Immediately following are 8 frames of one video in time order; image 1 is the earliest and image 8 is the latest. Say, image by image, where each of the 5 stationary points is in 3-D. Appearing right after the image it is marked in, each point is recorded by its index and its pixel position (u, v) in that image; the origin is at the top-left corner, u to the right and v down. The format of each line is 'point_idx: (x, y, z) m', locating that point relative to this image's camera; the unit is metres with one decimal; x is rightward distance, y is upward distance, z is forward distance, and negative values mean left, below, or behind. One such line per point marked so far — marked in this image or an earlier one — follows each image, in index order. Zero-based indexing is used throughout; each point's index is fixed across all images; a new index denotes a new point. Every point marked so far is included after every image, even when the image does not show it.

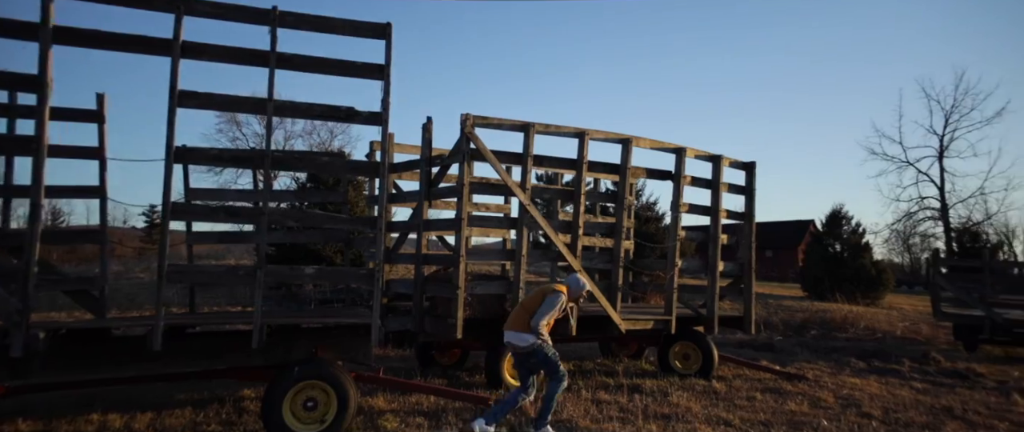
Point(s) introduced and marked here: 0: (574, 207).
0: (+0.9, +0.1, +8.2) m
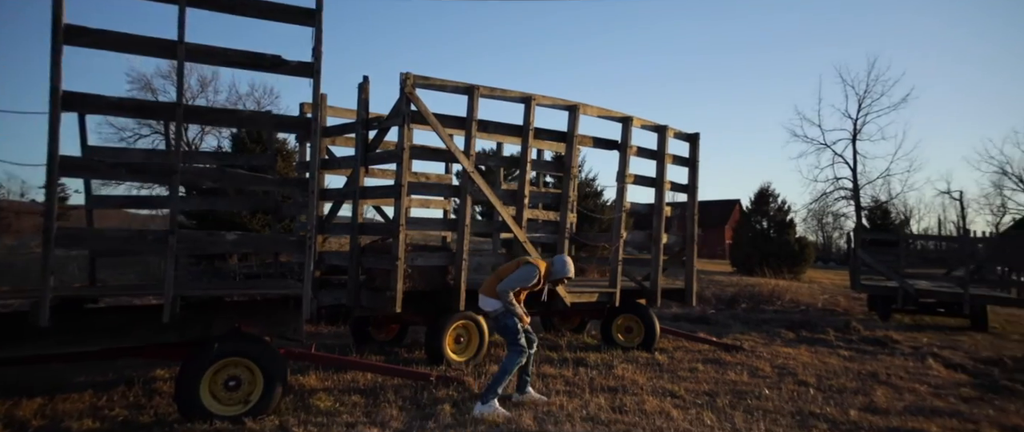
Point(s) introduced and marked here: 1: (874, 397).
0: (+0.1, +0.5, +7.9) m
1: (+3.8, -1.9, +6.4) m
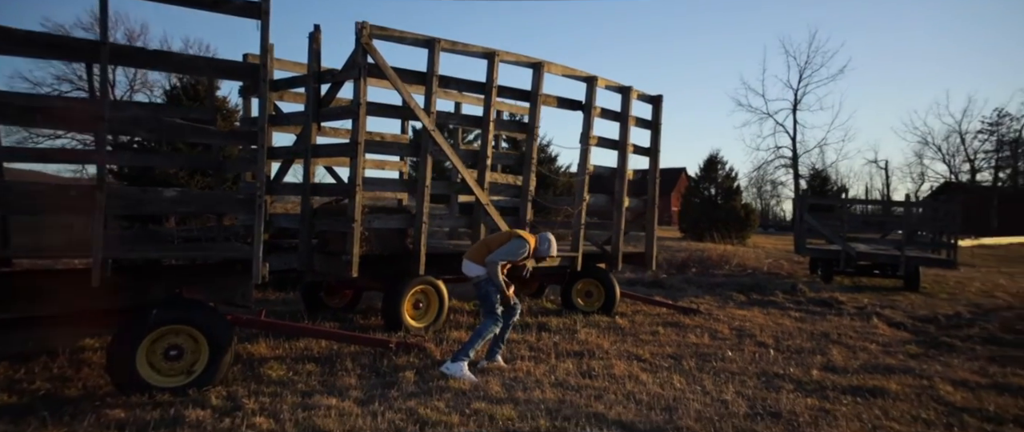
0: (-0.4, +1.0, +7.6) m
1: (+3.4, -1.5, +6.6) m
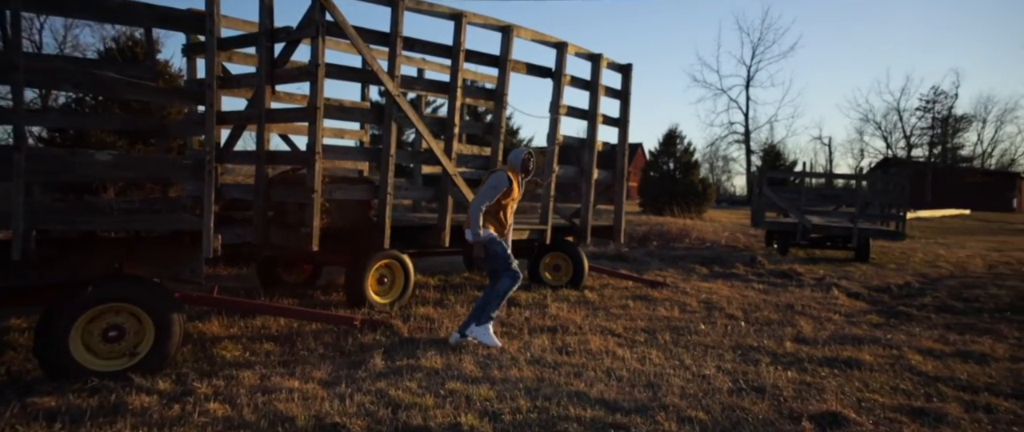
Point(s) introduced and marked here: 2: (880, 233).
0: (-0.7, +1.3, +7.2) m
1: (+3.1, -1.2, +6.6) m
2: (+9.0, -0.4, +14.9) m
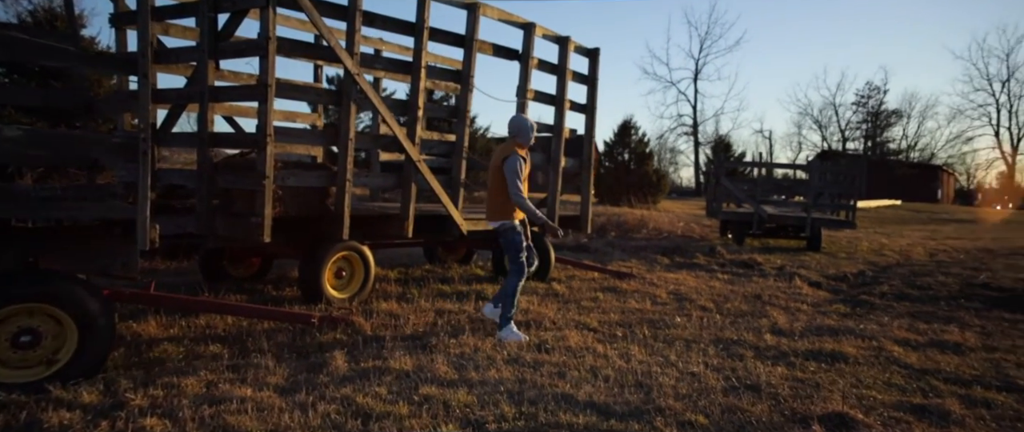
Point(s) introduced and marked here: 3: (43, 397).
0: (-1.1, +1.5, +6.8) m
1: (+2.8, -1.1, +6.5) m
2: (+7.9, -0.2, +15.3) m
3: (-2.6, -1.0, +3.4) m
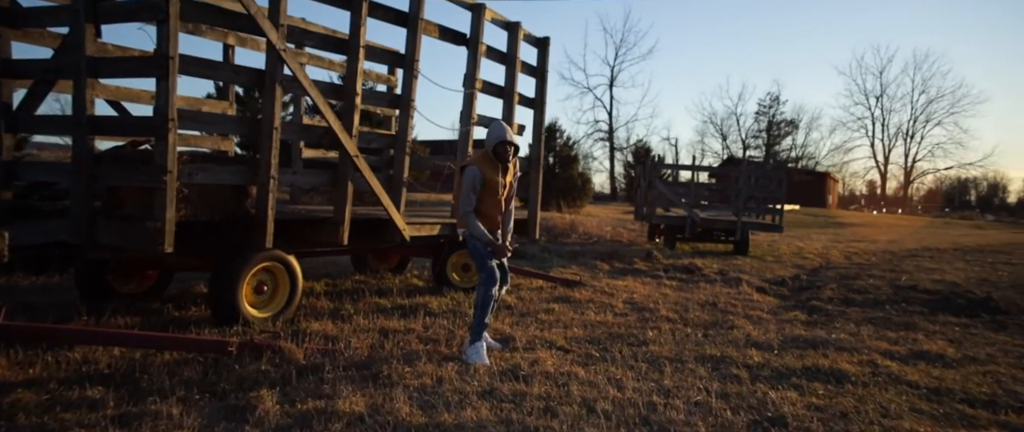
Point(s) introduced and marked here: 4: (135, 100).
0: (-1.6, +1.4, +5.9) m
1: (+2.3, -1.1, +6.1) m
2: (+6.2, -0.3, +15.5) m
3: (-2.6, -1.0, +2.3) m
4: (-4.0, +1.2, +6.6) m
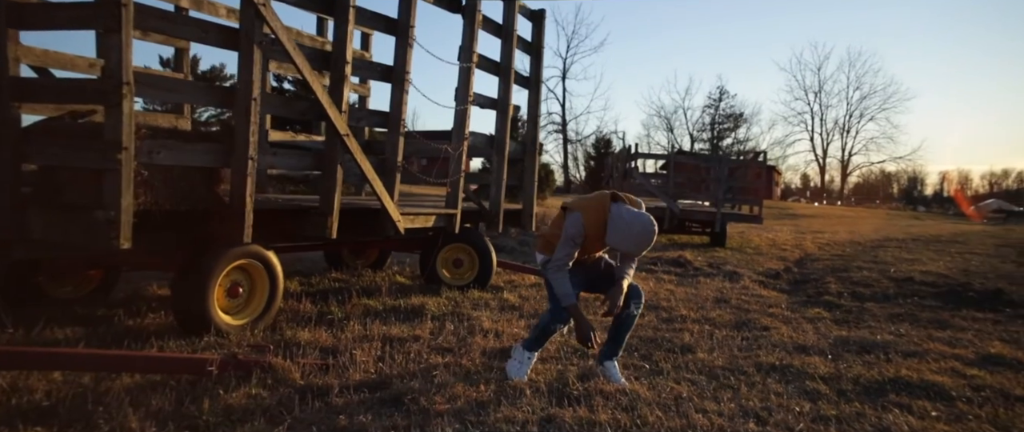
0: (-1.4, +1.5, +5.0) m
1: (+2.4, -1.0, +5.6) m
2: (+5.6, 0.0, +15.2) m
3: (-2.1, -1.0, +1.4) m
4: (-3.9, +1.3, +5.5) m
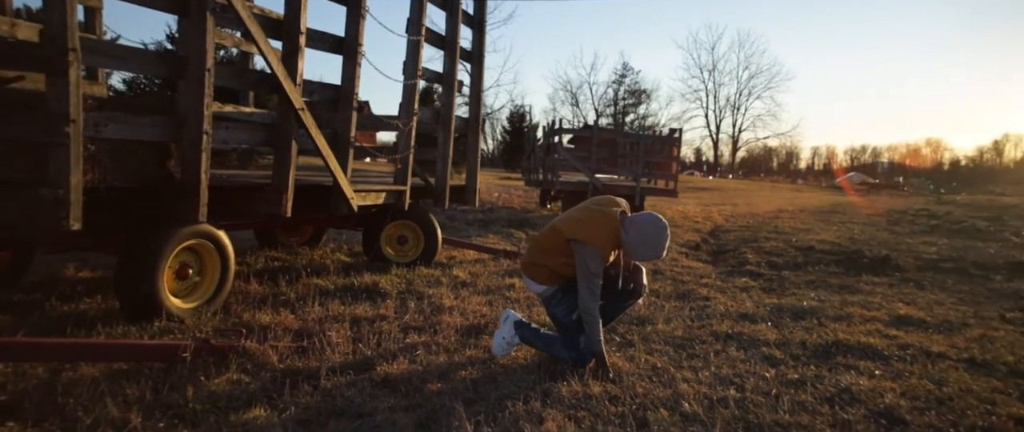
0: (-1.7, +1.7, +4.7) m
1: (+2.0, -0.8, +6.0) m
2: (+3.7, +0.6, +16.0) m
3: (-1.9, -1.0, +1.2) m
4: (-4.2, +1.5, +4.9) m
